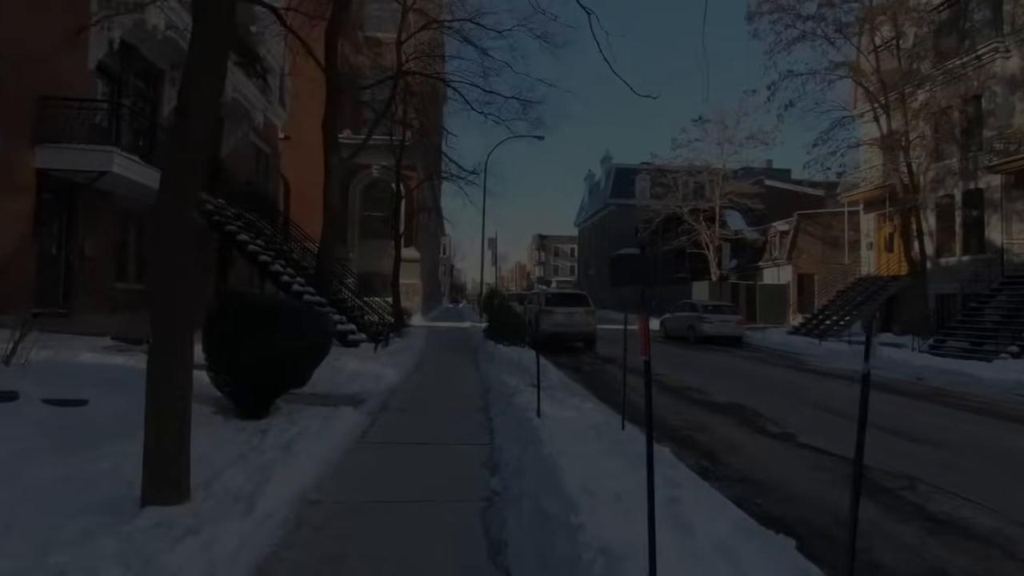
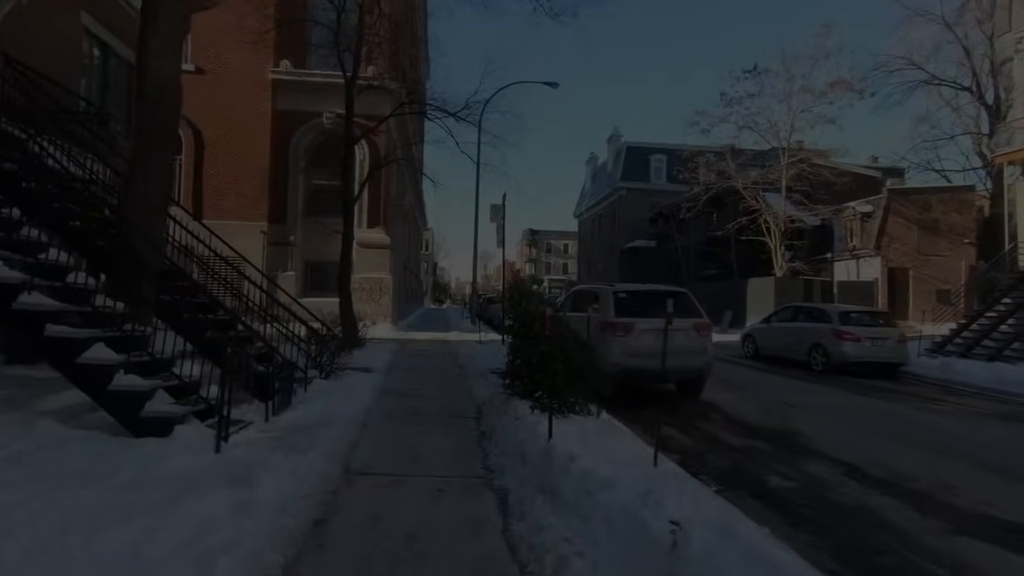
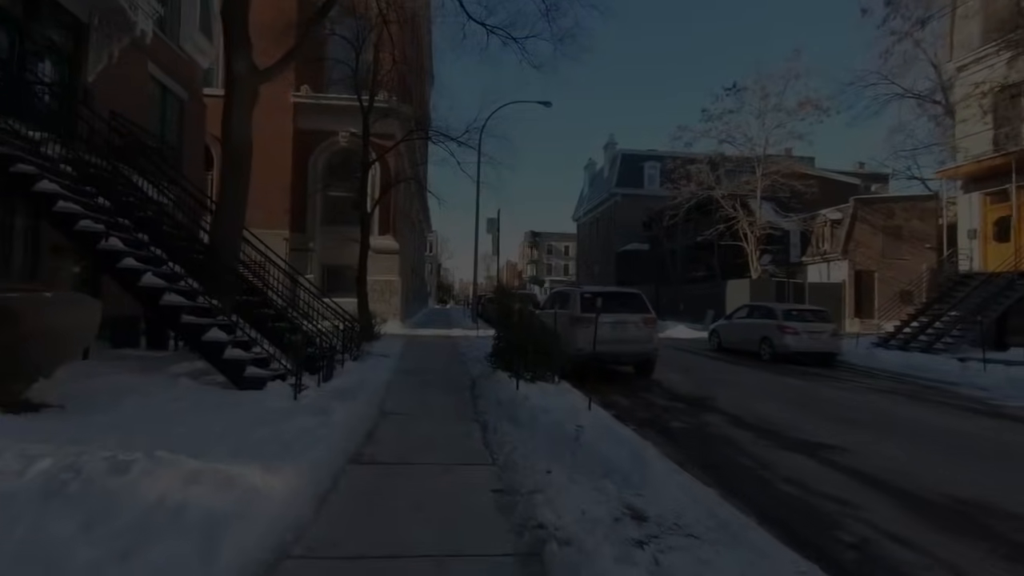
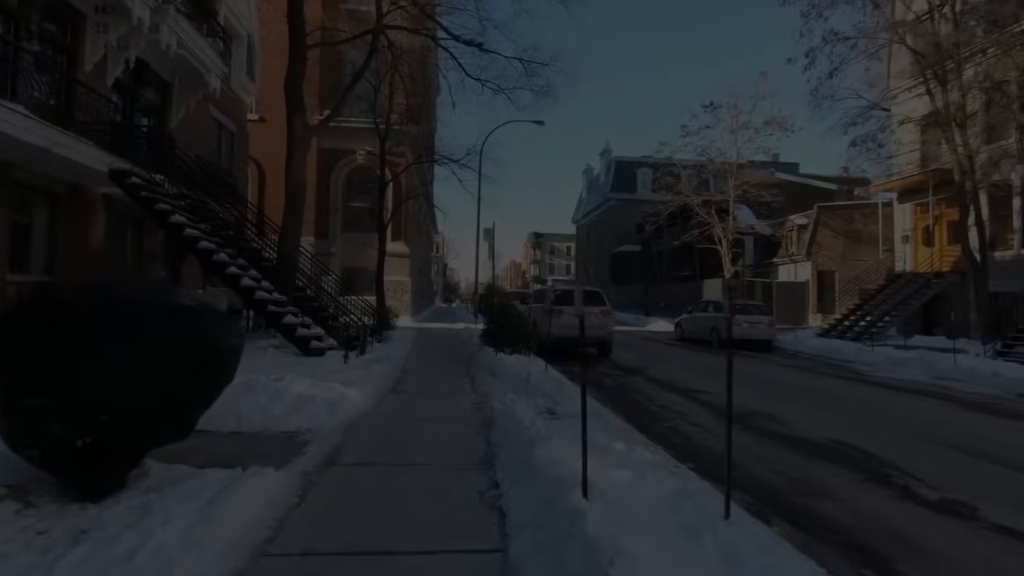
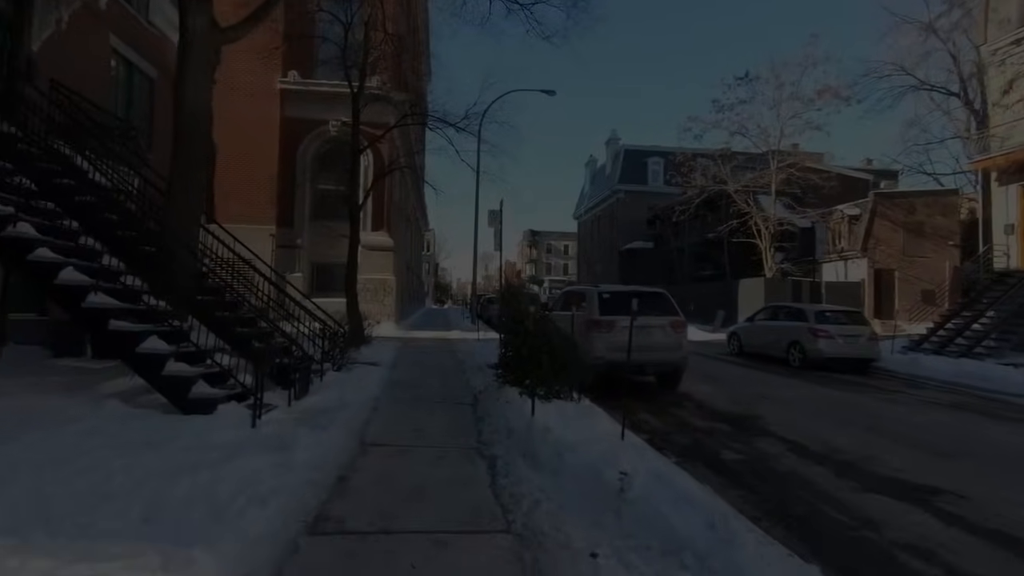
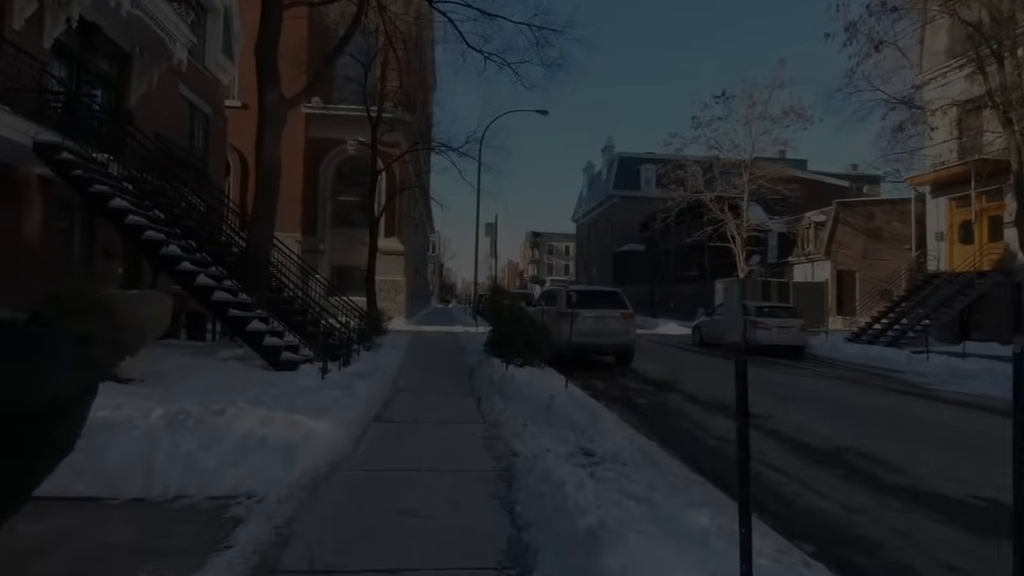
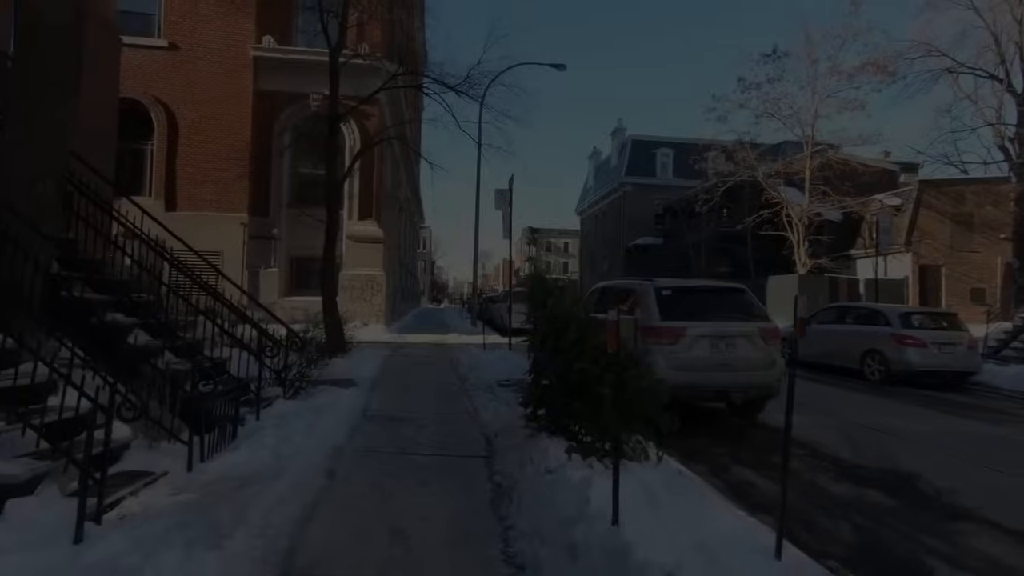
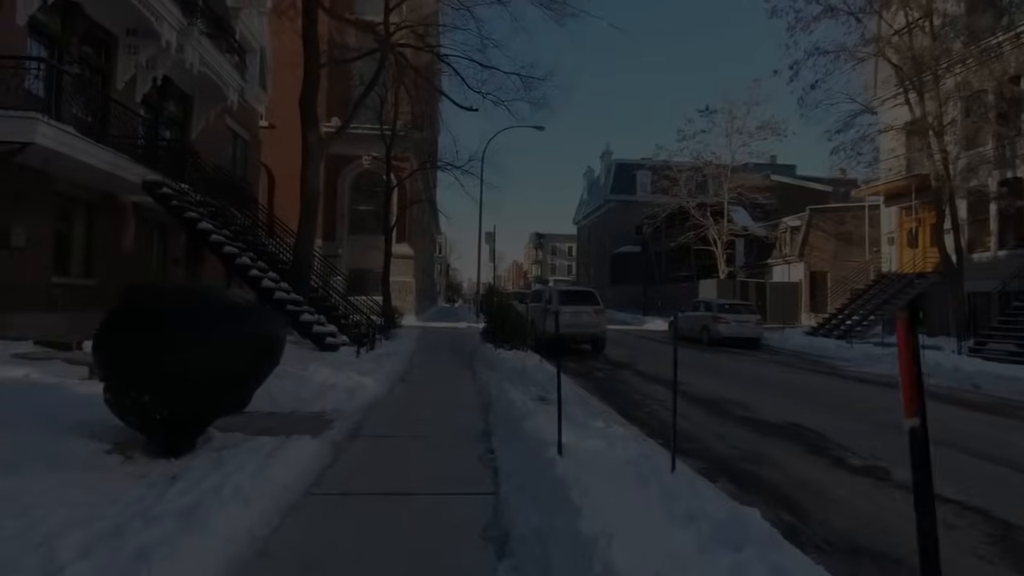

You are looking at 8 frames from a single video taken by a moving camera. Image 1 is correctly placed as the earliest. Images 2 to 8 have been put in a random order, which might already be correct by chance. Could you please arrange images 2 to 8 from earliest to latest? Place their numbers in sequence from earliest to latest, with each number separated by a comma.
8, 4, 6, 3, 5, 2, 7
